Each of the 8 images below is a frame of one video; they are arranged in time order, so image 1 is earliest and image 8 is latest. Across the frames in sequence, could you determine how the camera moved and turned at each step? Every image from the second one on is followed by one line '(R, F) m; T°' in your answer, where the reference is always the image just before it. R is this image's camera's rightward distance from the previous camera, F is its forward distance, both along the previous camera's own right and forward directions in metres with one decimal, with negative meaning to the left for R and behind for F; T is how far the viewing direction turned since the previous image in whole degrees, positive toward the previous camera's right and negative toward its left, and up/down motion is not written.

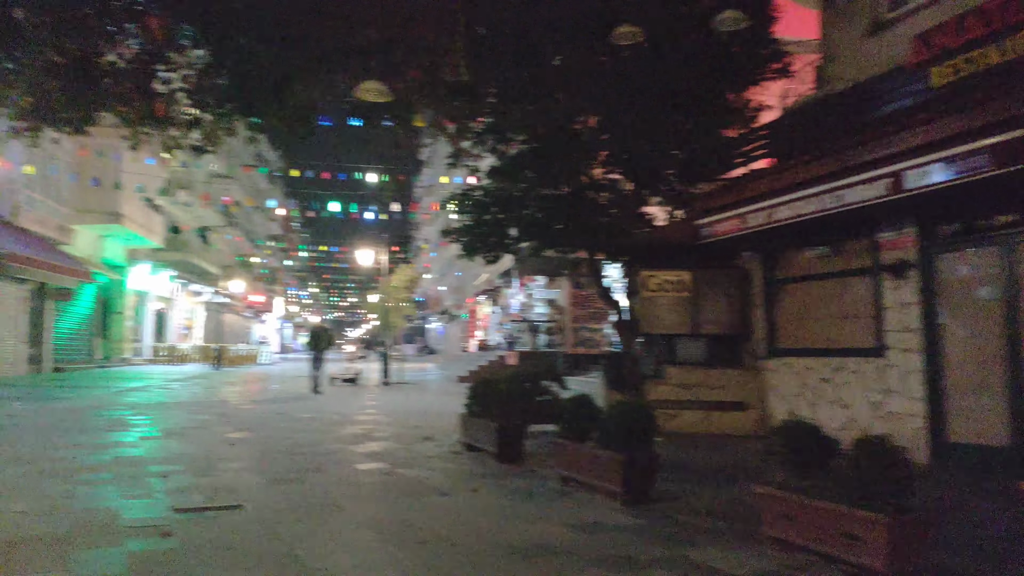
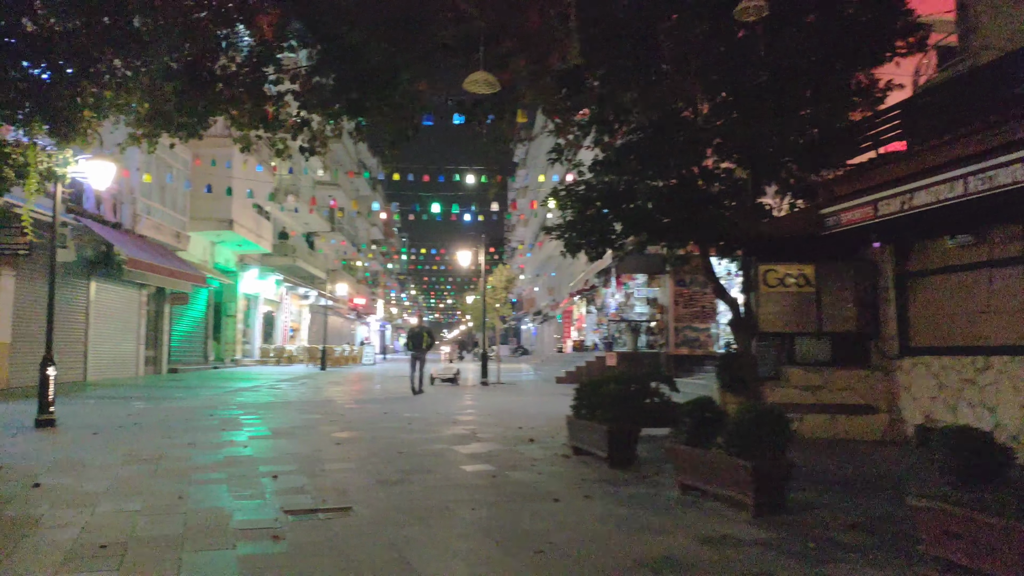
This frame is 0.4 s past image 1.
(-0.2, +0.3) m; -7°
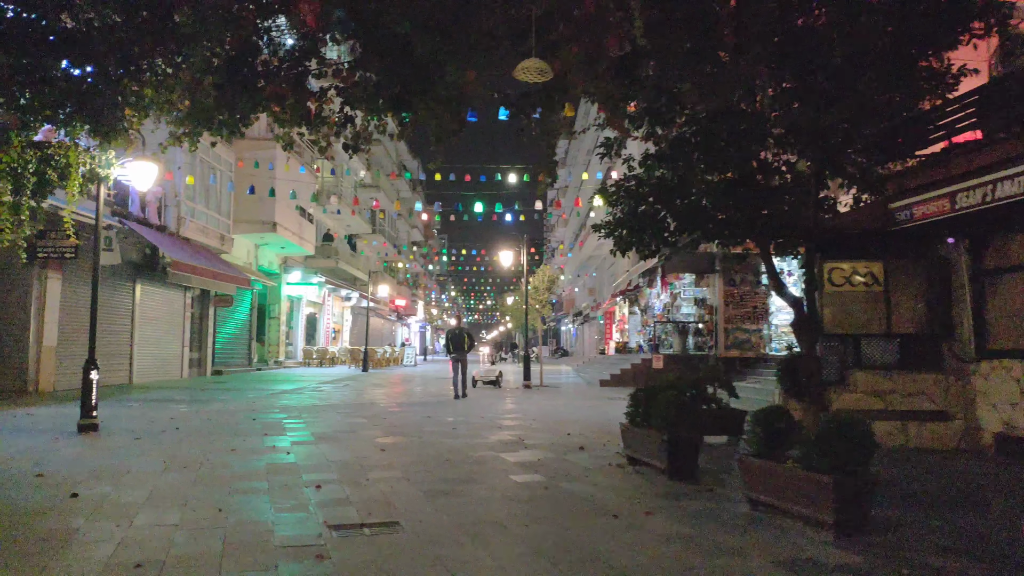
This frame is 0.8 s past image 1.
(-0.1, +0.4) m; -3°
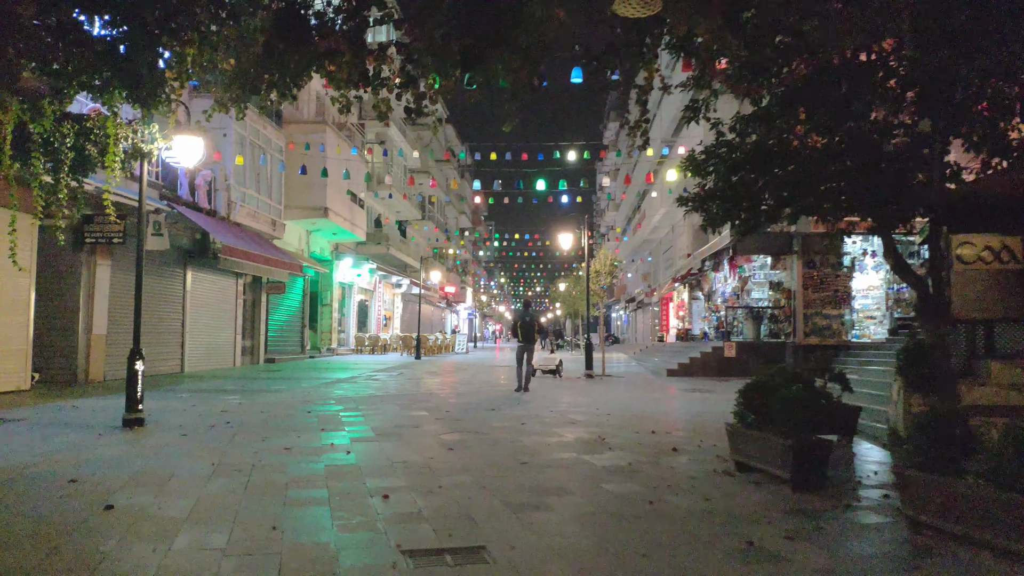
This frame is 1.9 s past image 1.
(-0.3, +0.9) m; -3°
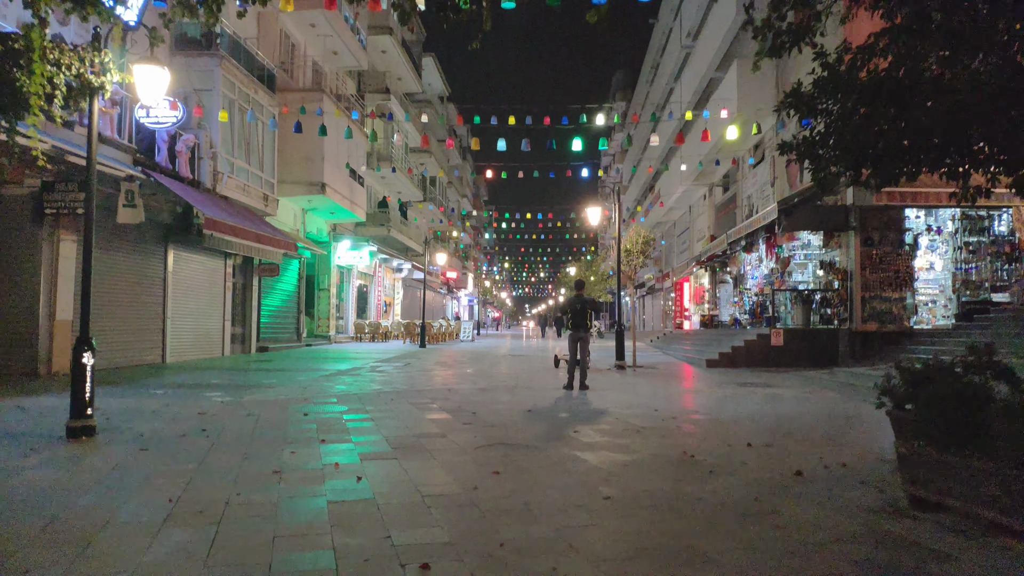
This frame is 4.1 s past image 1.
(-0.5, +1.9) m; 0°
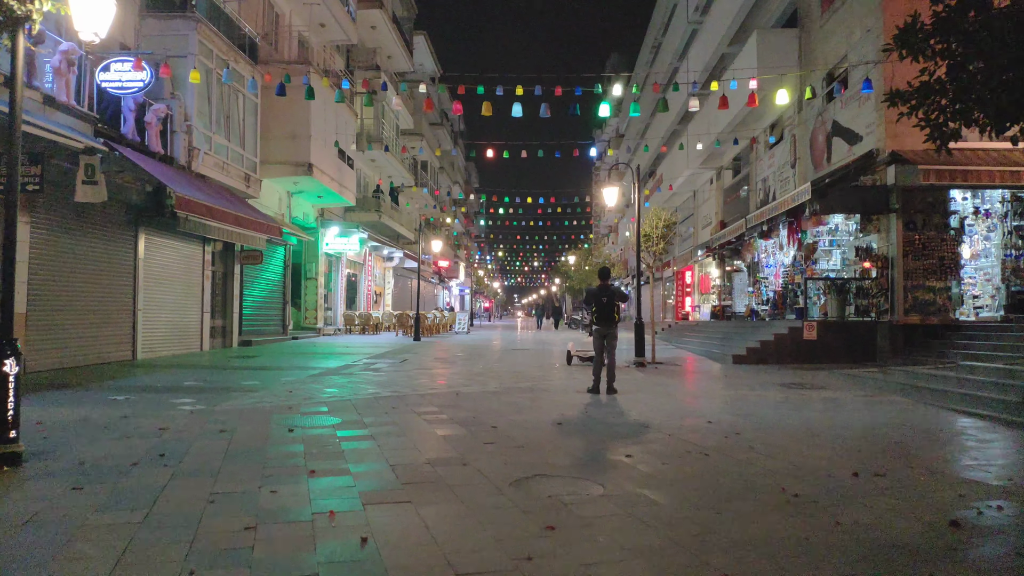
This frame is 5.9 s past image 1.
(-0.4, +1.4) m; +1°
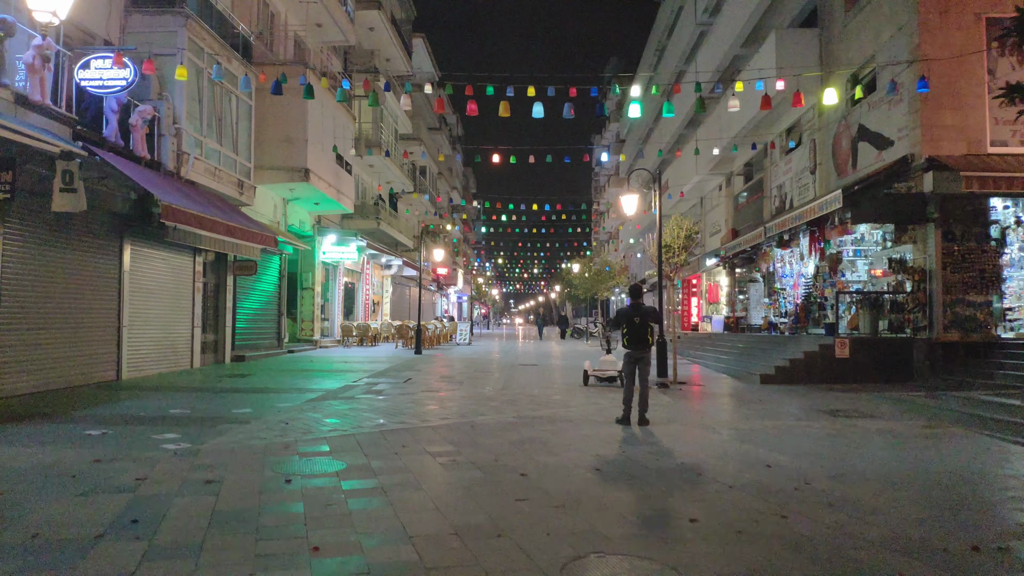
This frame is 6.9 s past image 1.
(-0.3, +0.9) m; 0°
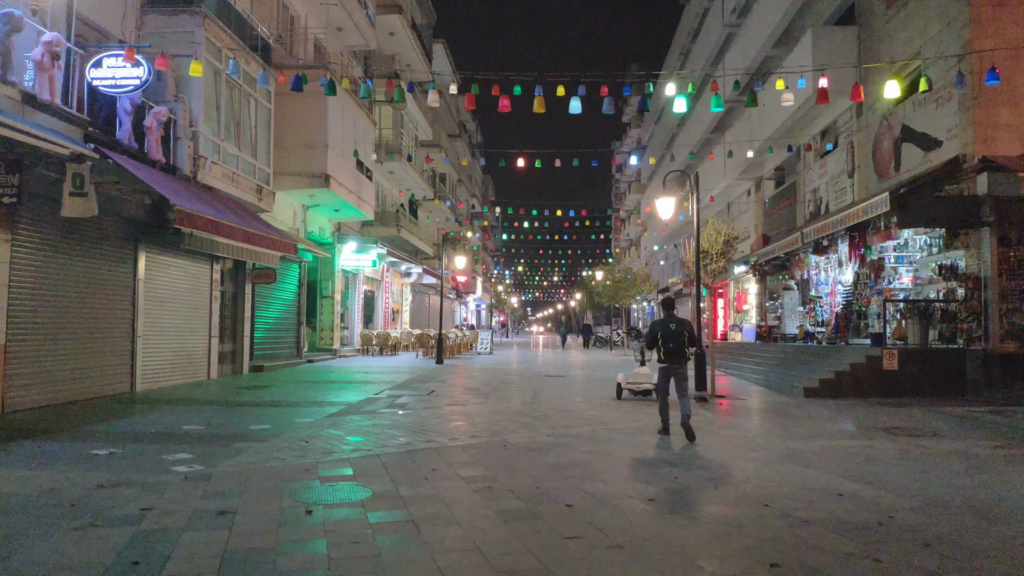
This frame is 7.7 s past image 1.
(-0.2, +0.6) m; -1°
